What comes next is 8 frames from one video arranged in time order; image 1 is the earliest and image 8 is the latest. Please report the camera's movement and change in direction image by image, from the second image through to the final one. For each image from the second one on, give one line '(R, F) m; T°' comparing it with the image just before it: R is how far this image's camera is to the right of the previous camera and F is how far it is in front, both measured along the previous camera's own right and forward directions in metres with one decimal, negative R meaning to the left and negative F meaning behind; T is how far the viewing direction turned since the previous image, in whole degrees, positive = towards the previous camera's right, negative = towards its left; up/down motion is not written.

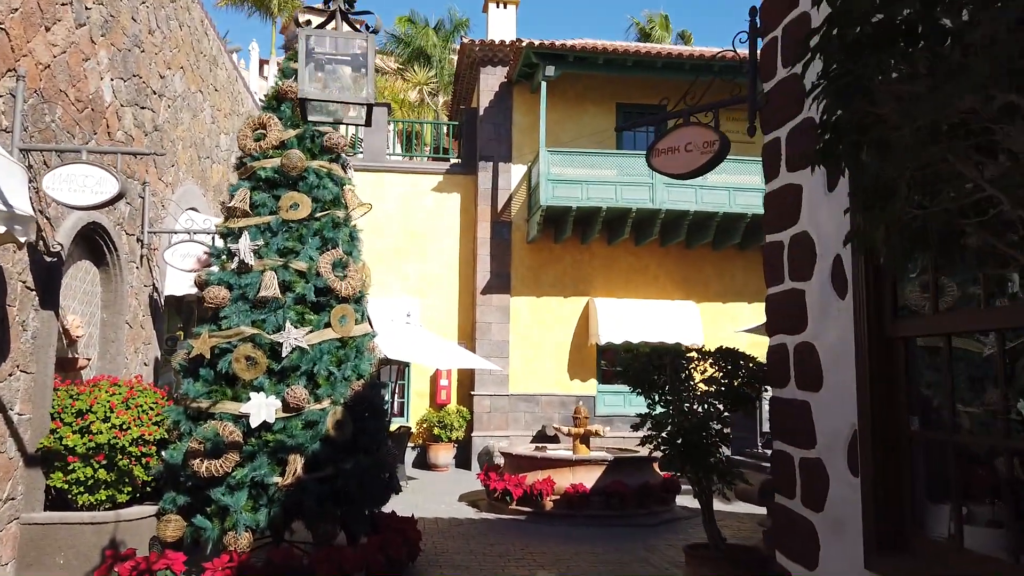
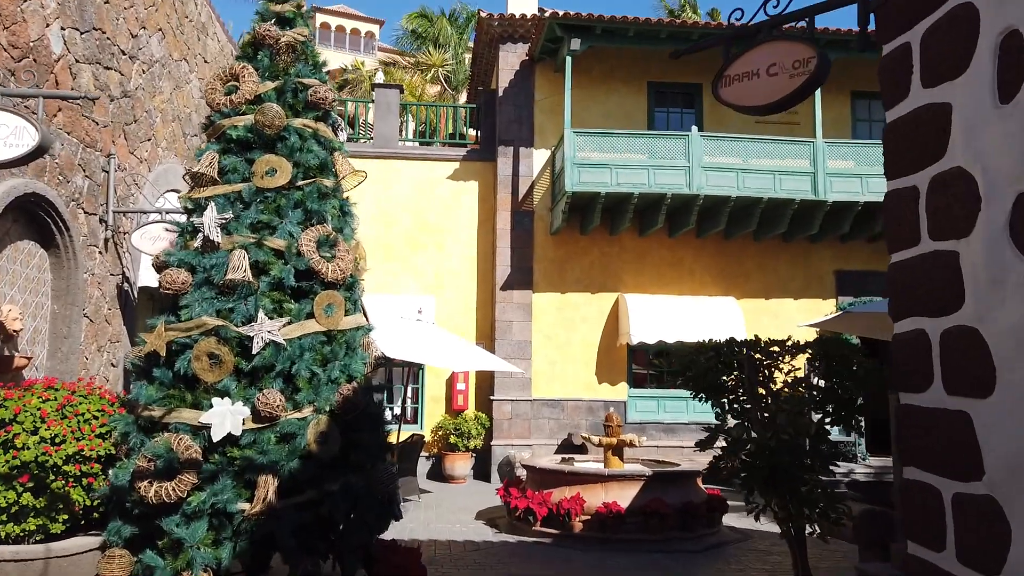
(0.0, +1.2) m; -2°
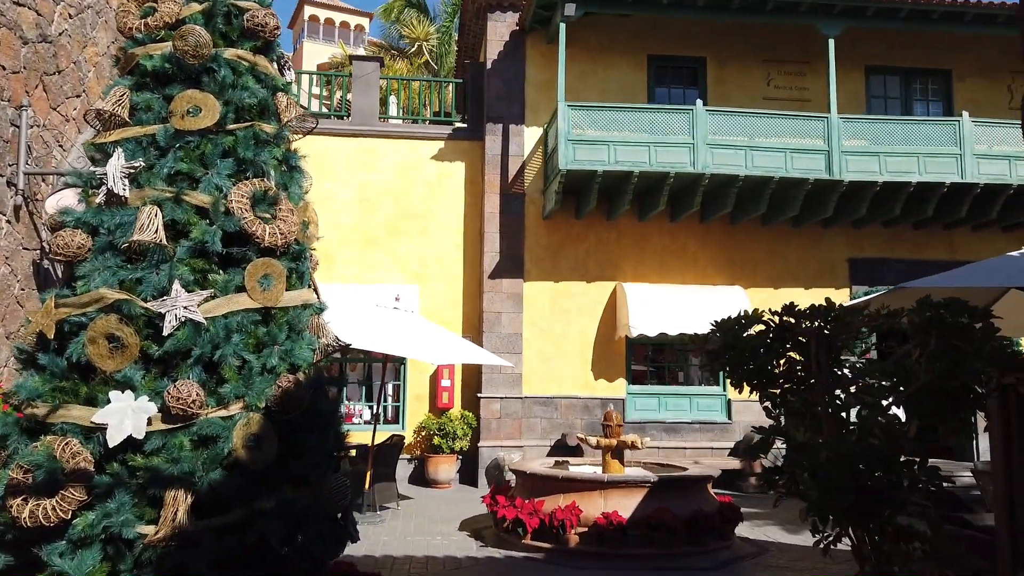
(+0.1, +1.1) m; +1°
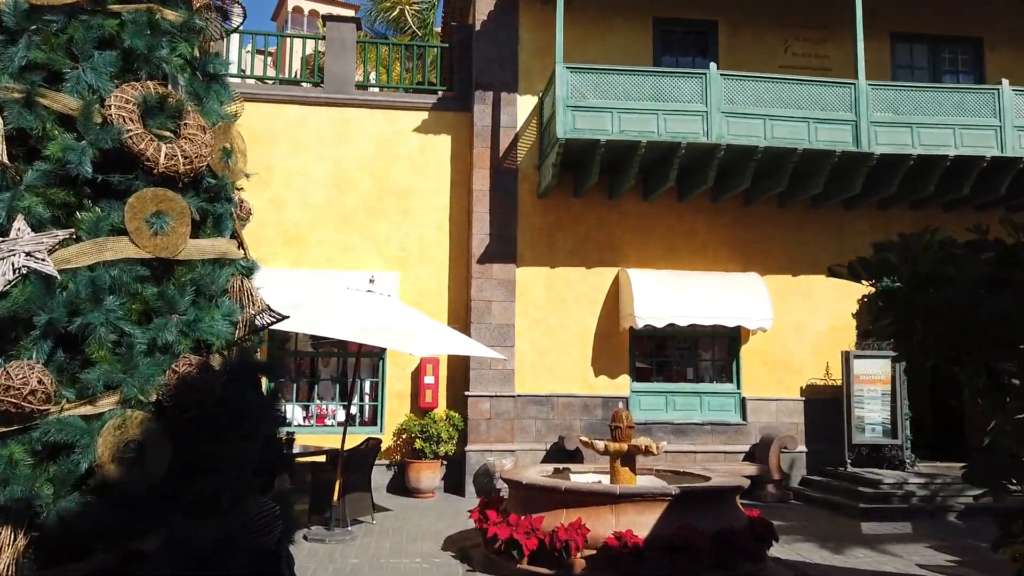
(0.0, +1.3) m; +1°
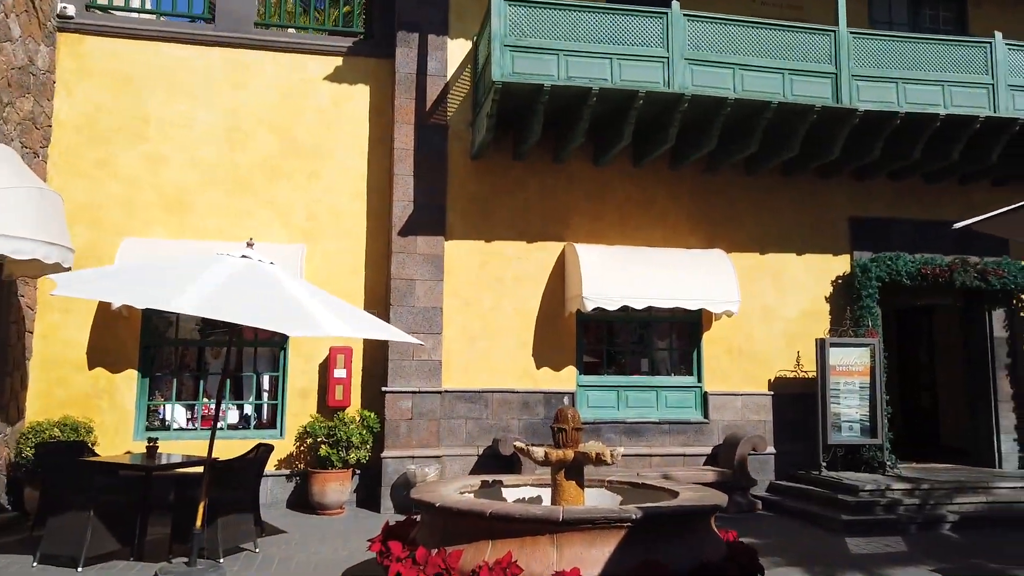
(+0.3, +1.7) m; +4°
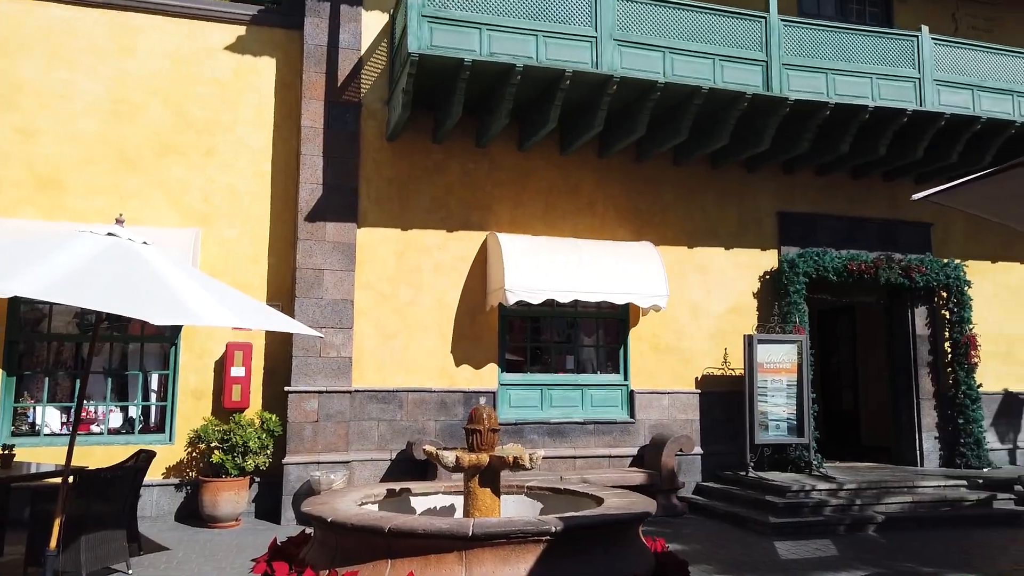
(+0.1, +0.6) m; +5°
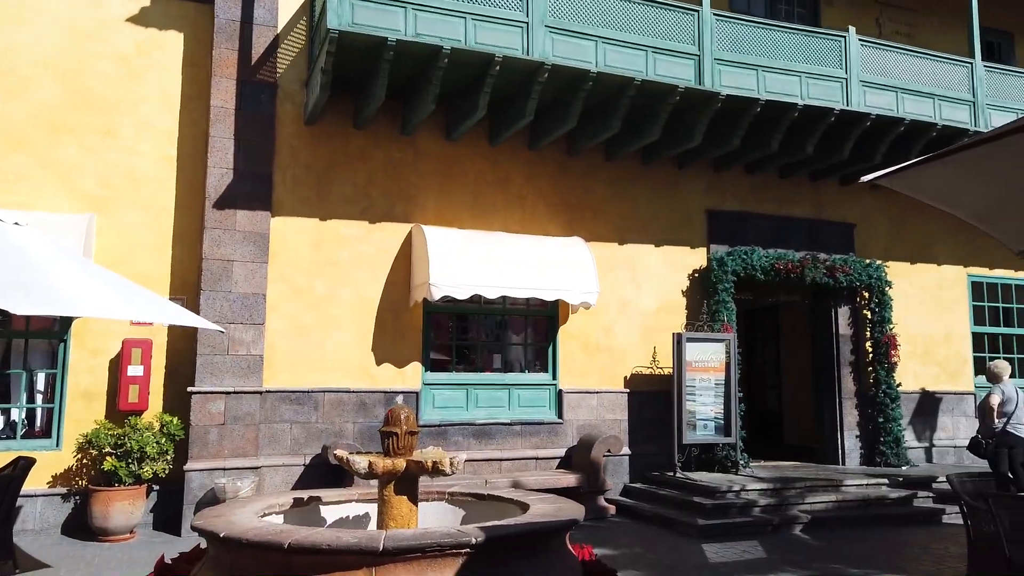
(+0.1, +0.4) m; +5°
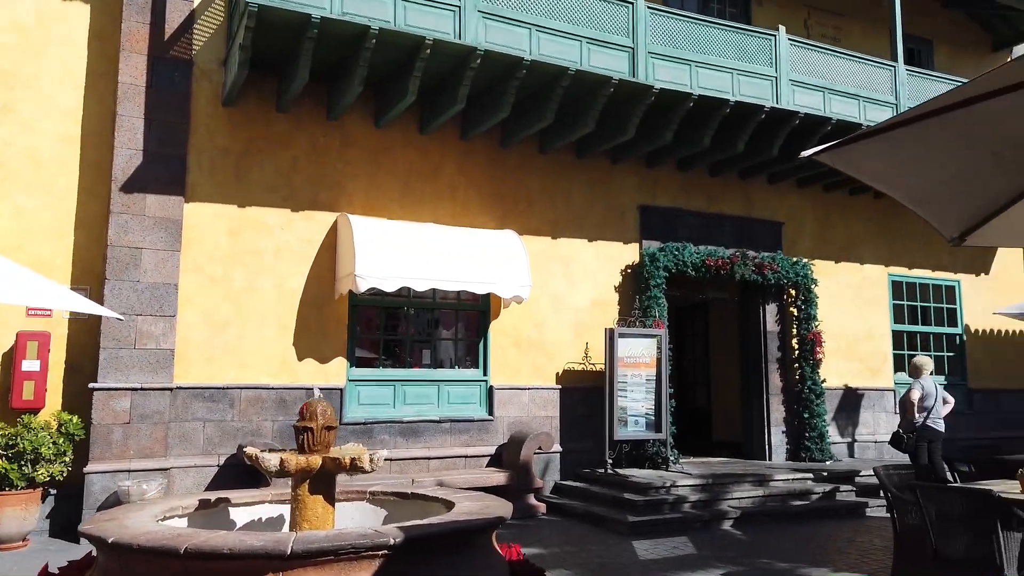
(+0.1, +0.2) m; +5°
